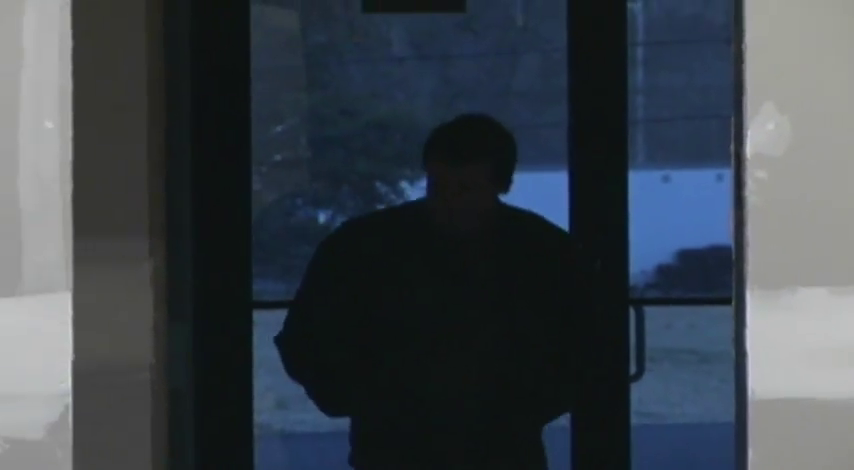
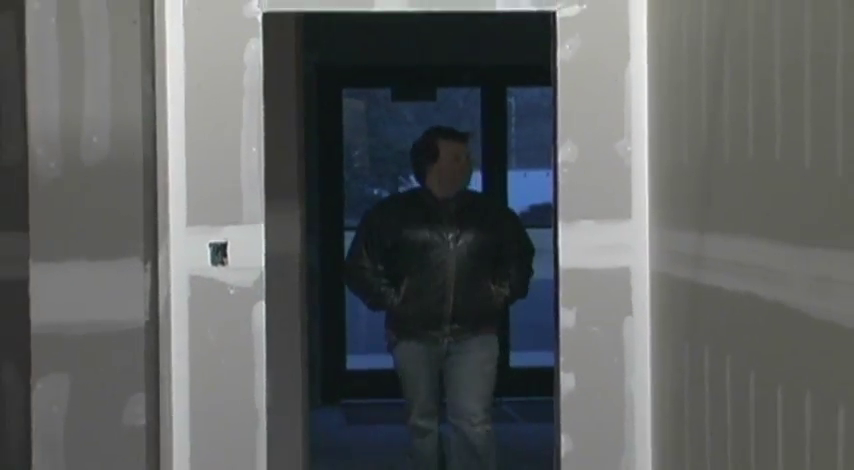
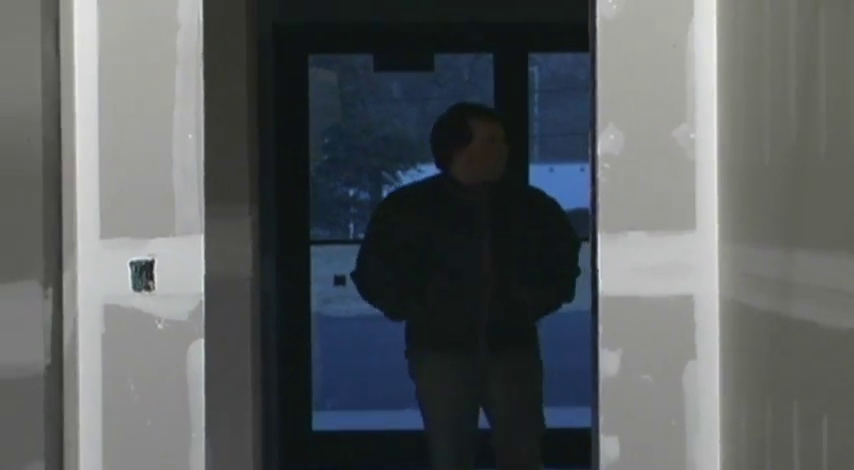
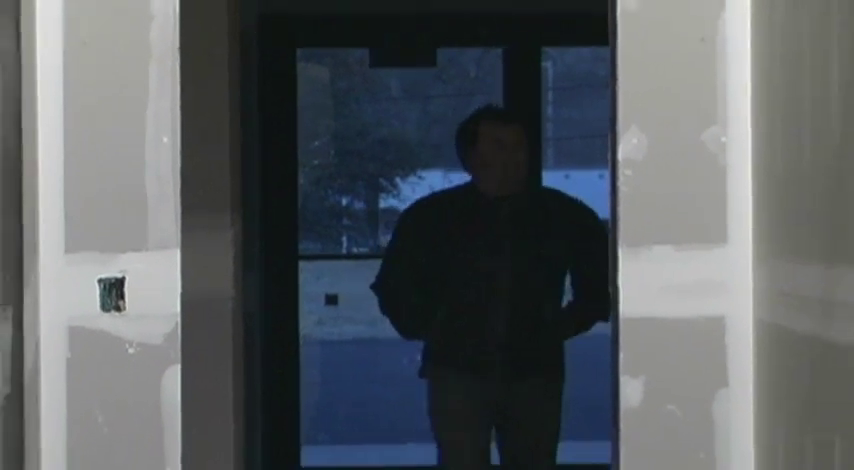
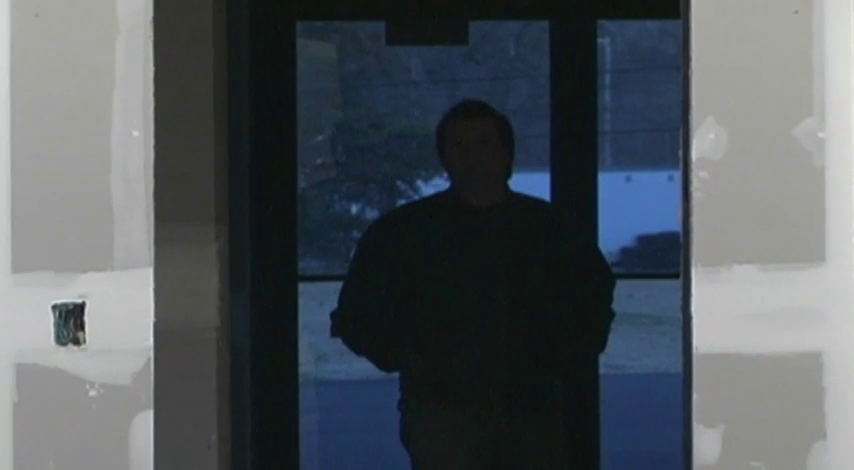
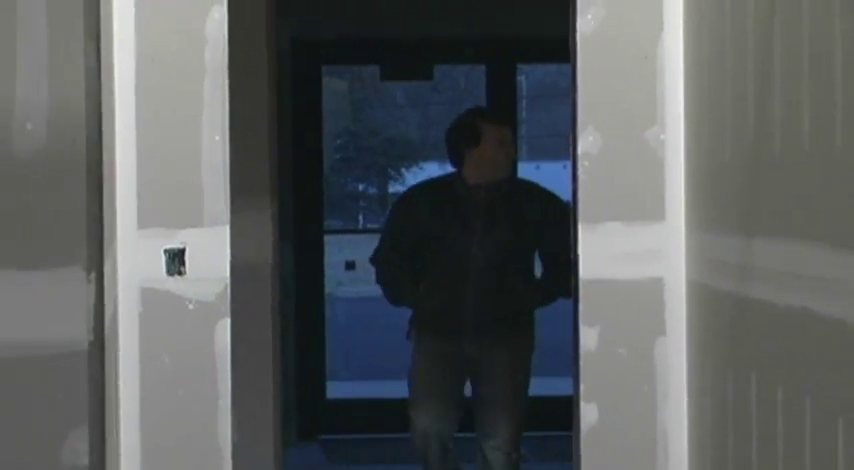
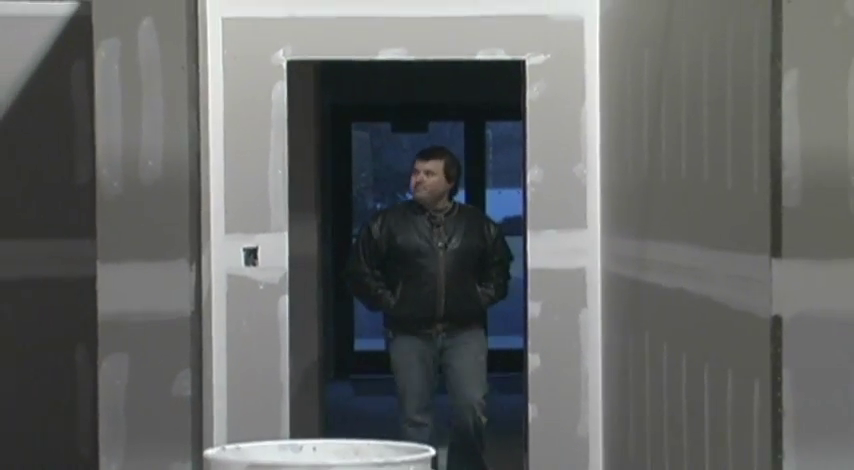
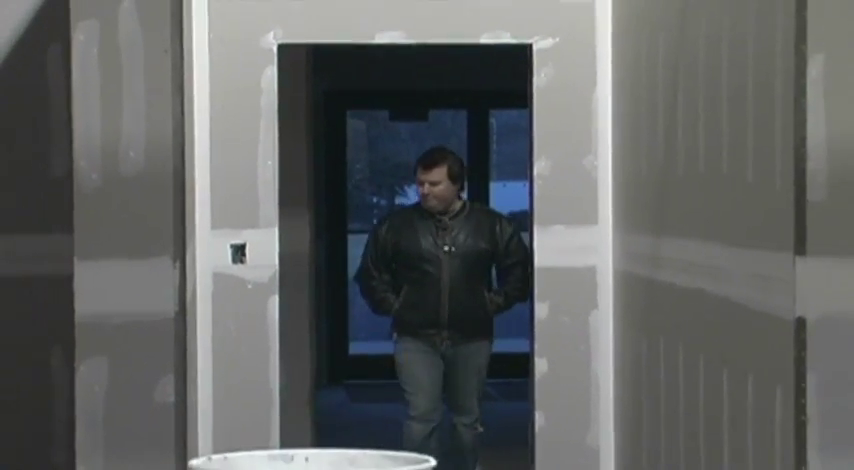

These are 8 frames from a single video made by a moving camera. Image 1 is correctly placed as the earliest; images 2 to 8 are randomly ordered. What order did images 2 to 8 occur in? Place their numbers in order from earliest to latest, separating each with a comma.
5, 4, 3, 6, 2, 8, 7
